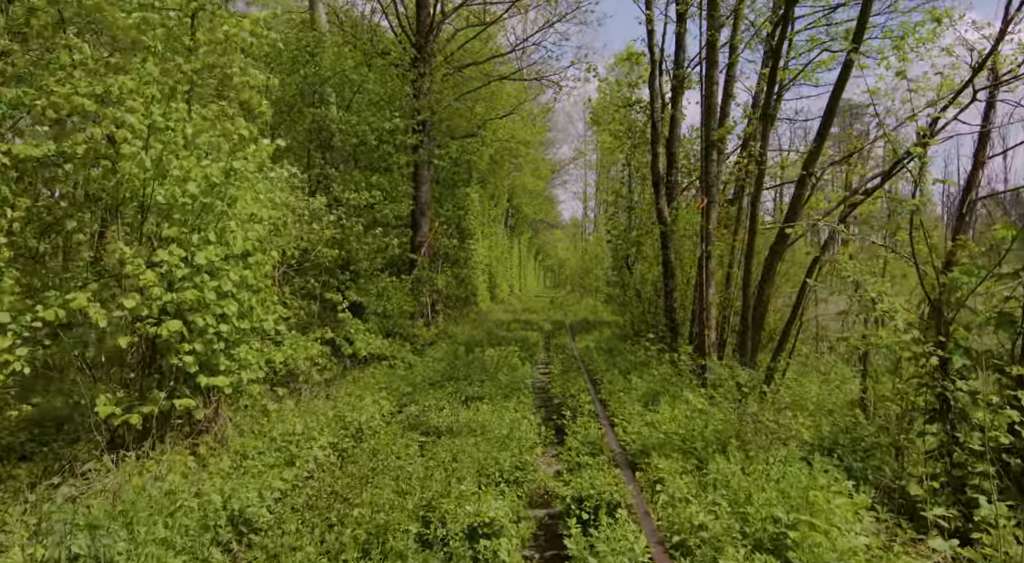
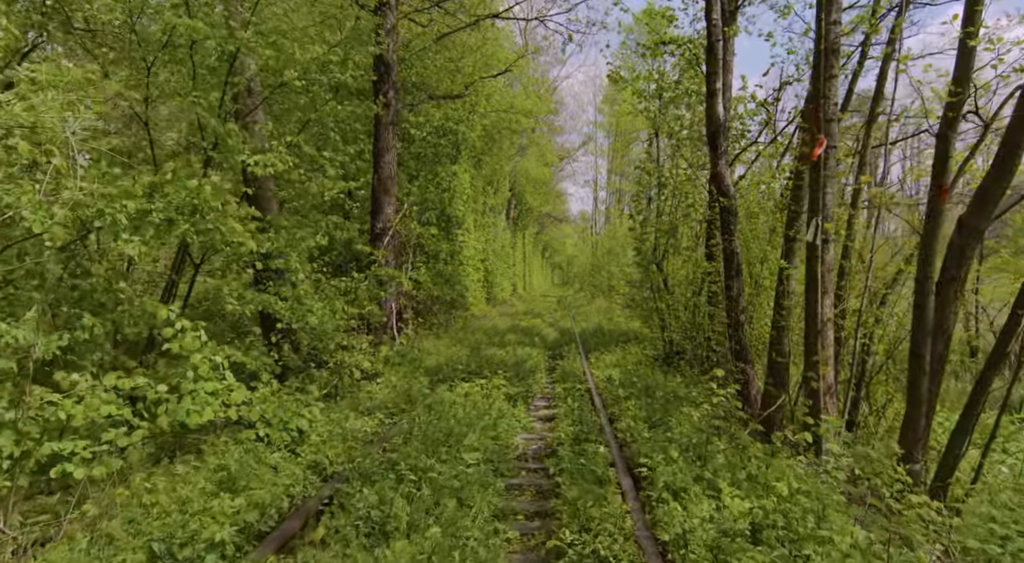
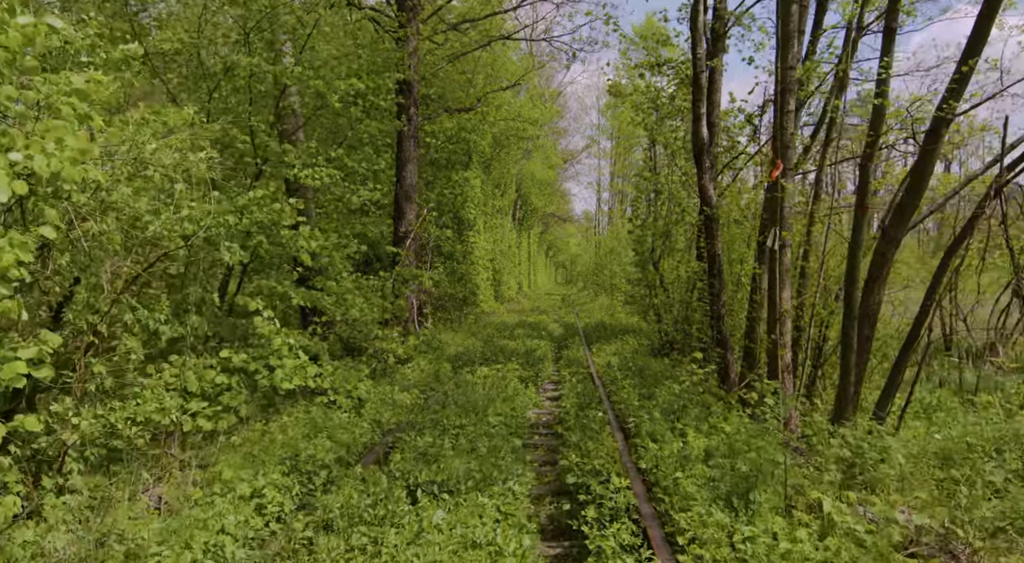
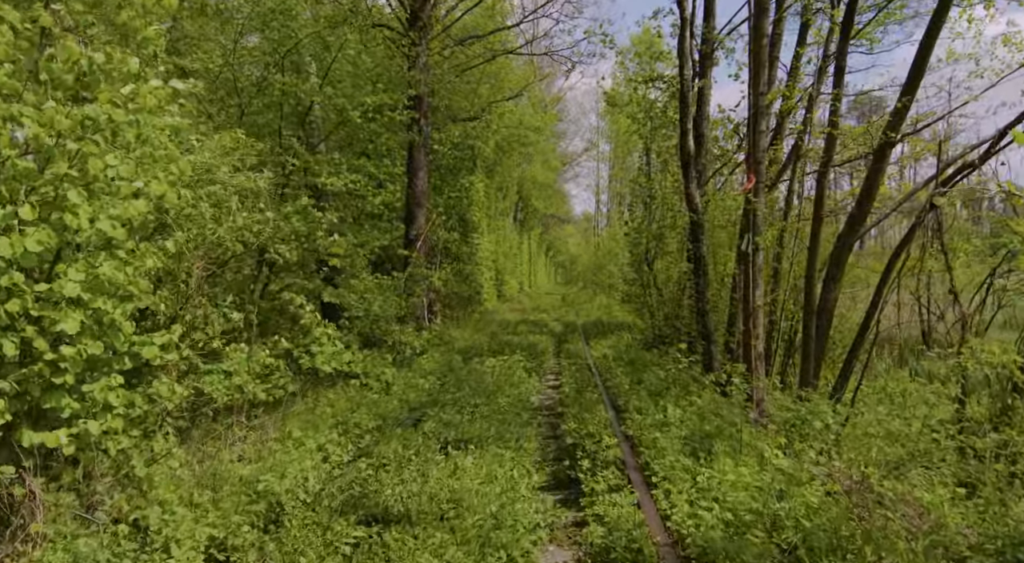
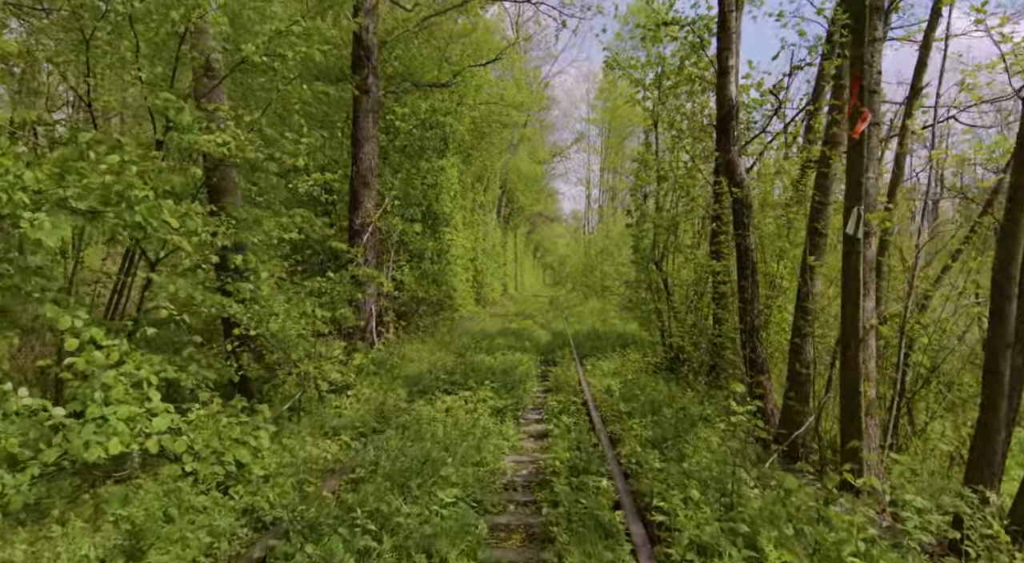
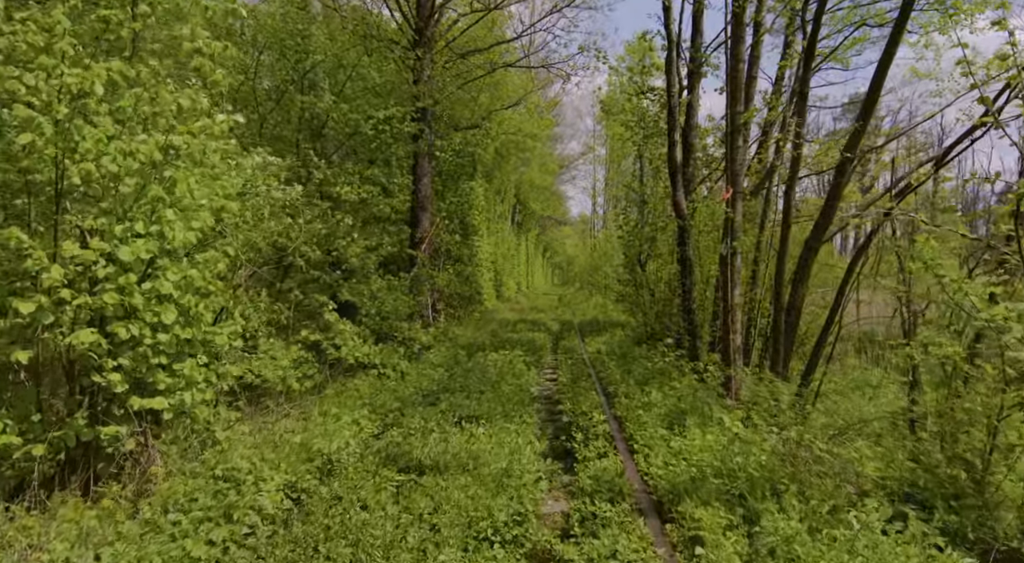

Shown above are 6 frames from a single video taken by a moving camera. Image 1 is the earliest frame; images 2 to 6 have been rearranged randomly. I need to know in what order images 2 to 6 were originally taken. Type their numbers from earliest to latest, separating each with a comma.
6, 4, 3, 2, 5
